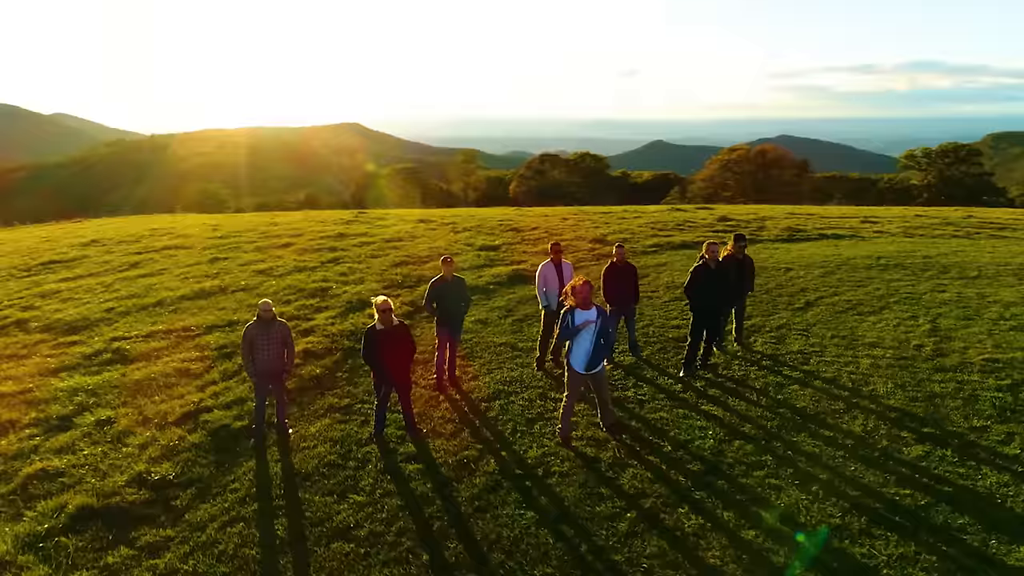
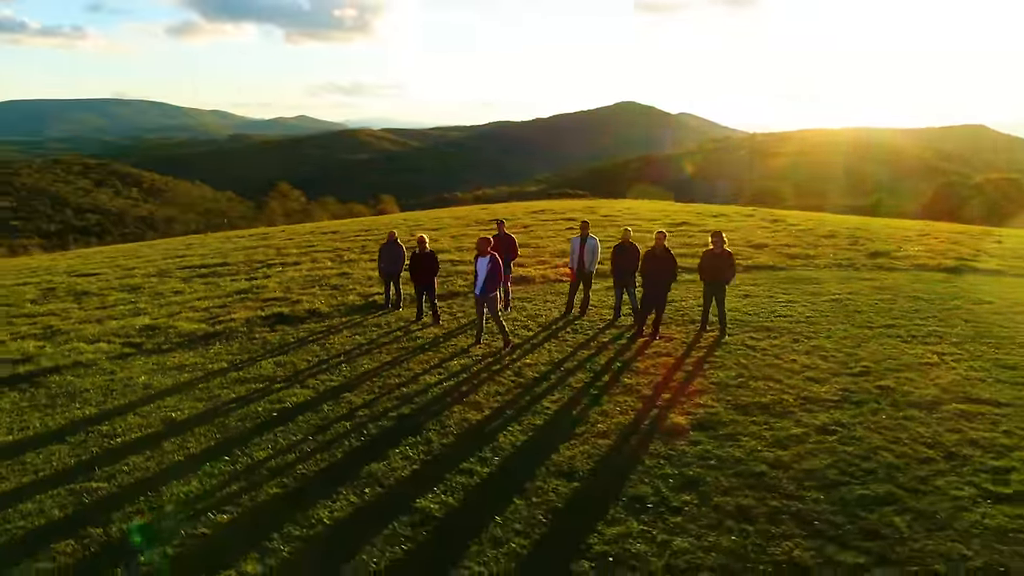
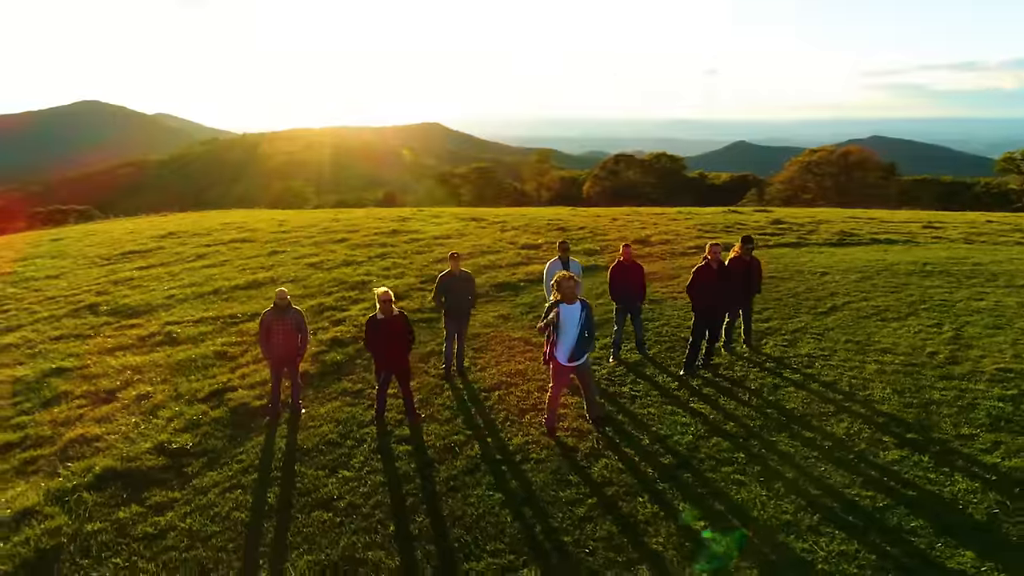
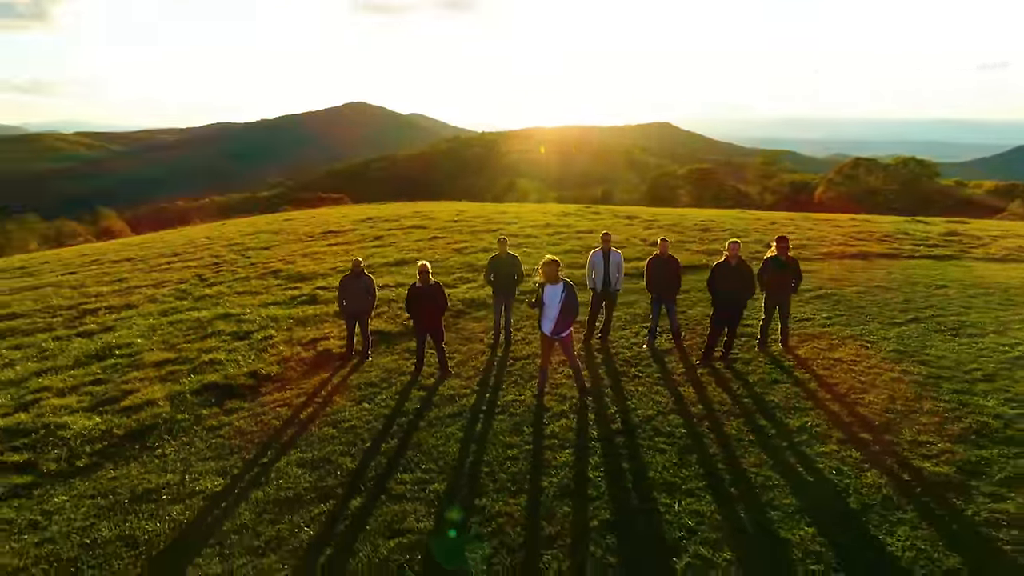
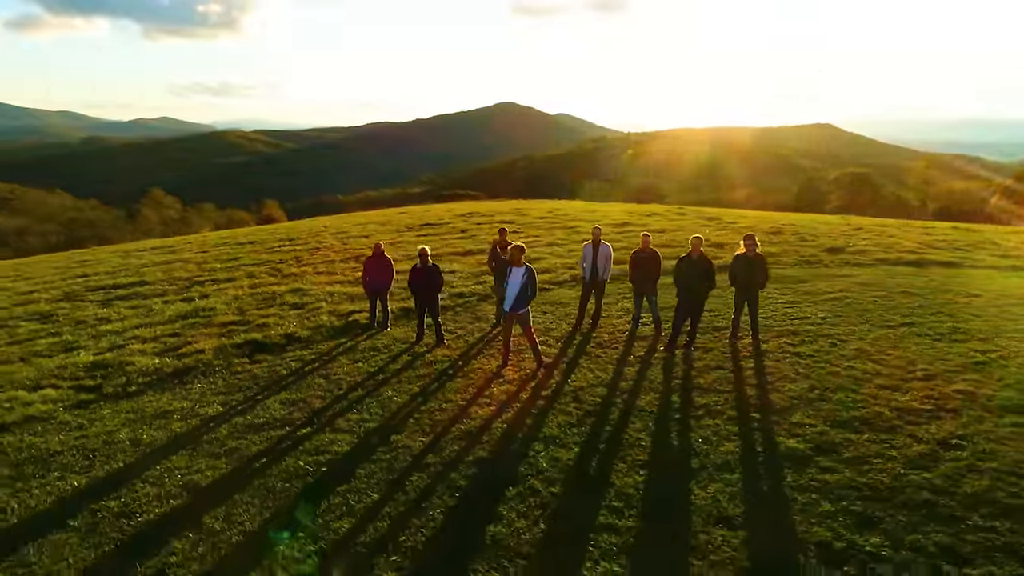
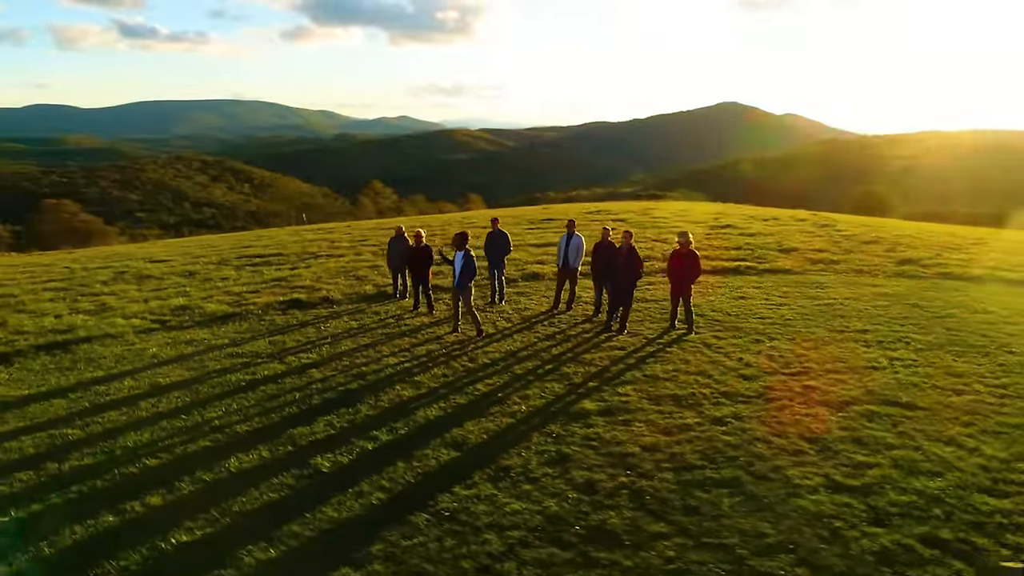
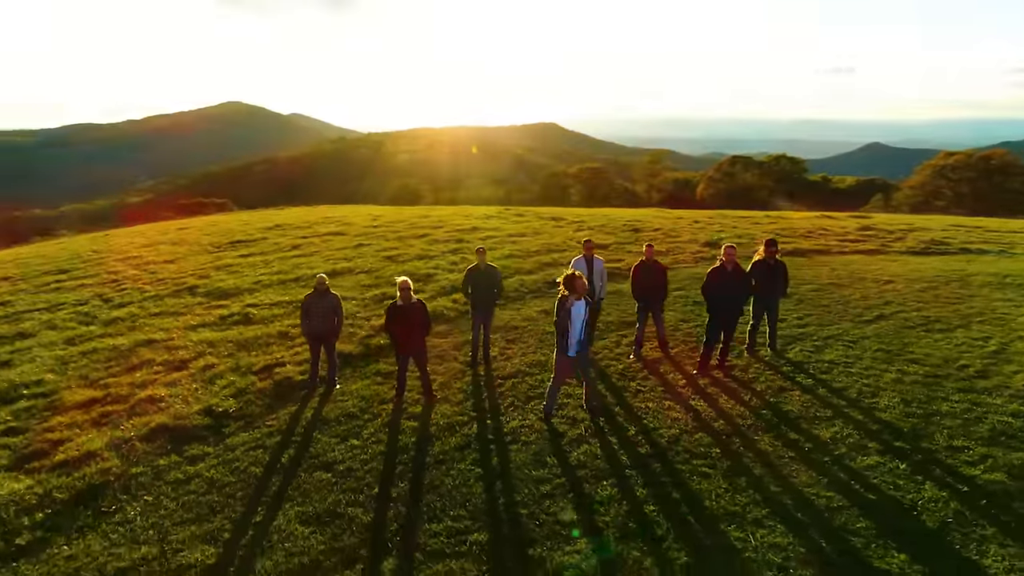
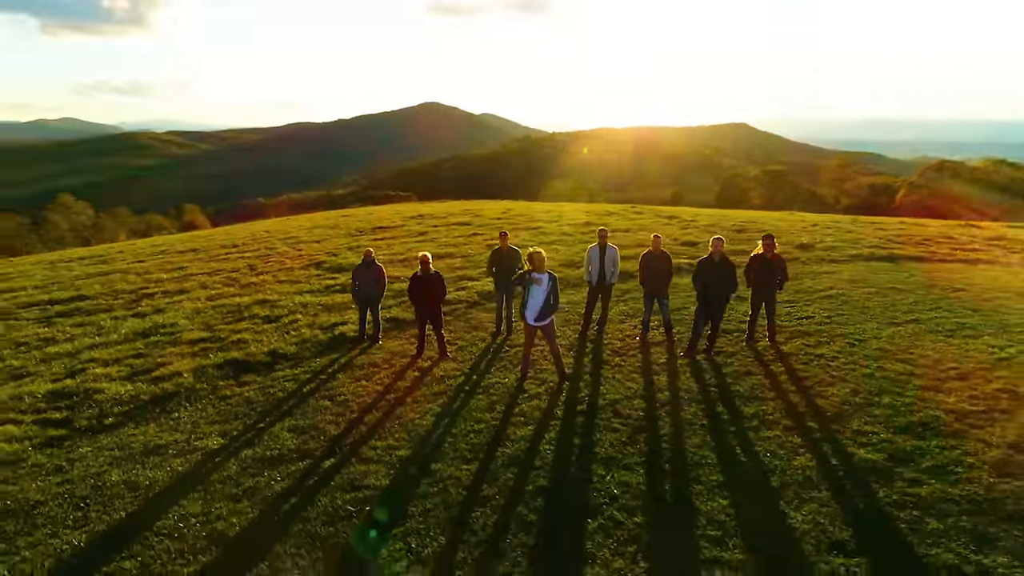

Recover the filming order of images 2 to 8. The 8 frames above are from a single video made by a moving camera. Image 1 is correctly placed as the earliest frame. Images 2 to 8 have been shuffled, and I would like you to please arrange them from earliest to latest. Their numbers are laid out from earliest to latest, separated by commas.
3, 7, 4, 8, 5, 2, 6
